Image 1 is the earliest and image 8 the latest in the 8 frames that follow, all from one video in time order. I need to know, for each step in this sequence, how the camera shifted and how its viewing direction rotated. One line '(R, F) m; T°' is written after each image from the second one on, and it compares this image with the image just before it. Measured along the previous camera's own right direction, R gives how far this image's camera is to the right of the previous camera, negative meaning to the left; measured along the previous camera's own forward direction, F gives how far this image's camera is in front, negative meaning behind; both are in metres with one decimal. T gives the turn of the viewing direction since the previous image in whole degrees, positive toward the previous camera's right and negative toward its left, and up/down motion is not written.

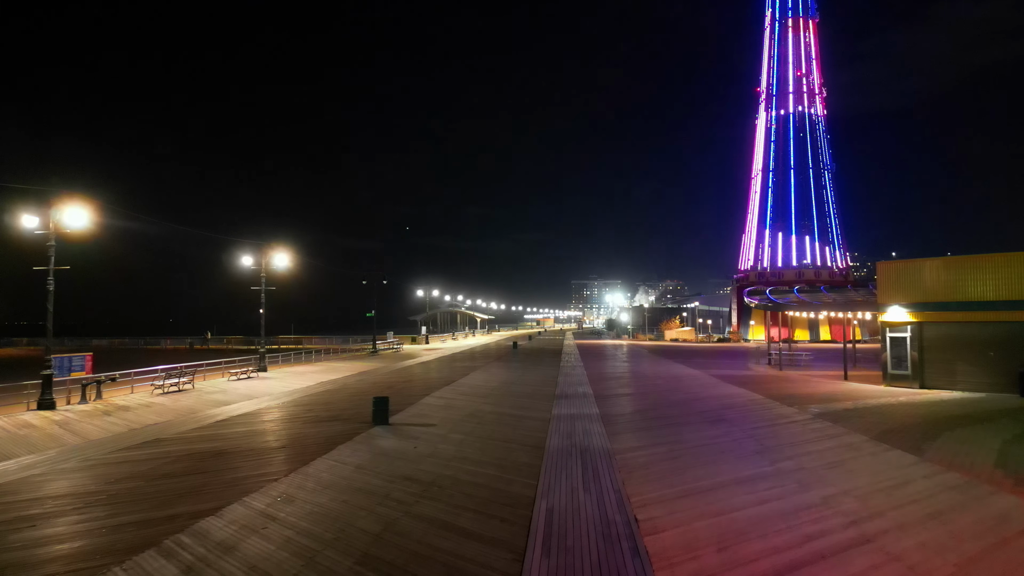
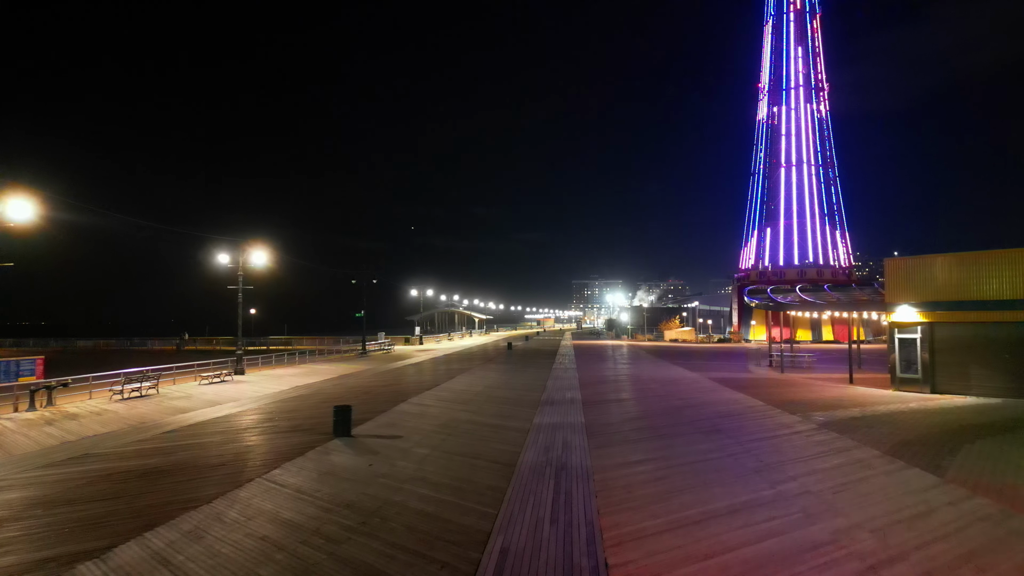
(+0.6, +1.0) m; 0°
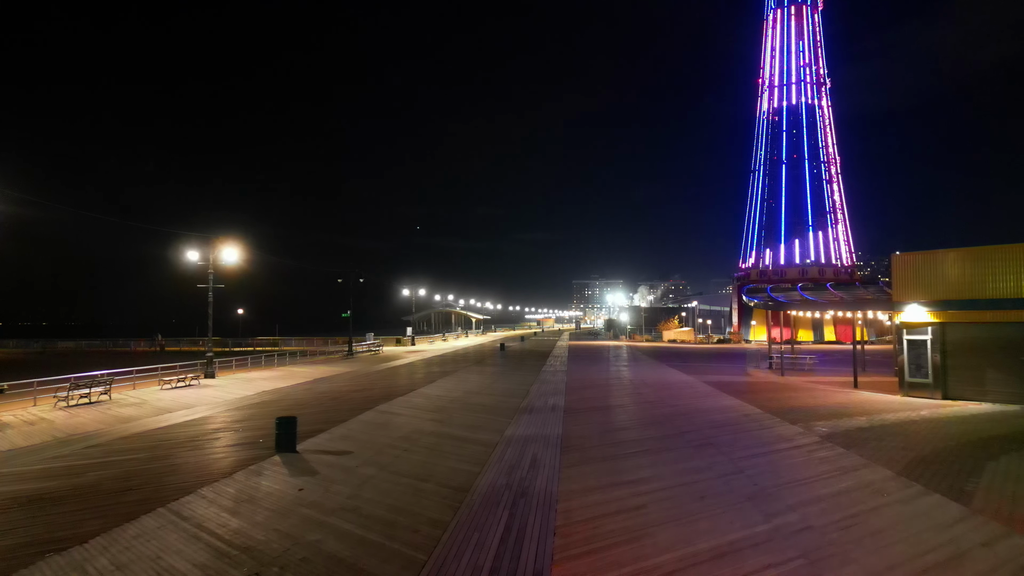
(+0.7, +1.1) m; 0°
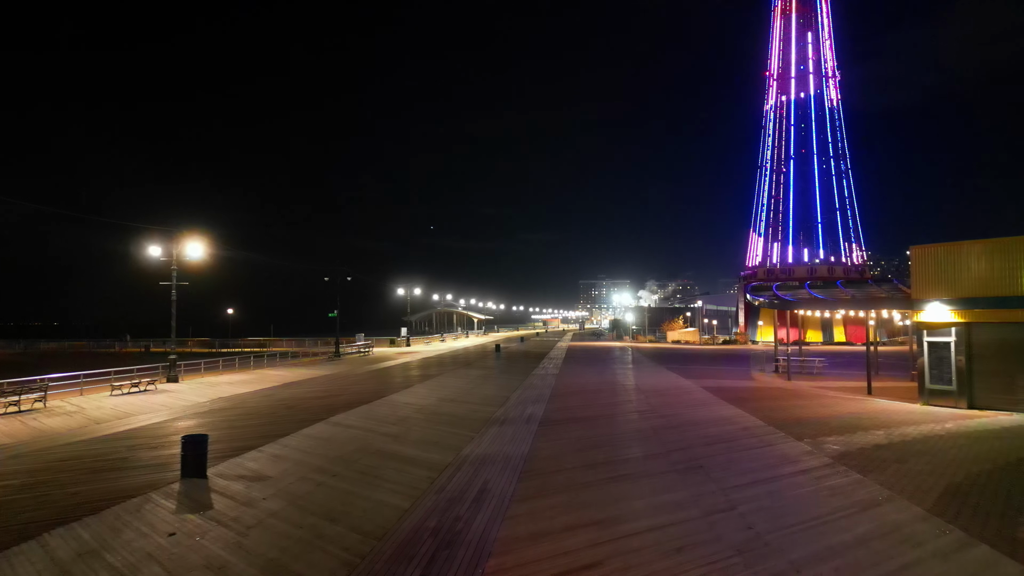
(+0.9, +1.4) m; -1°
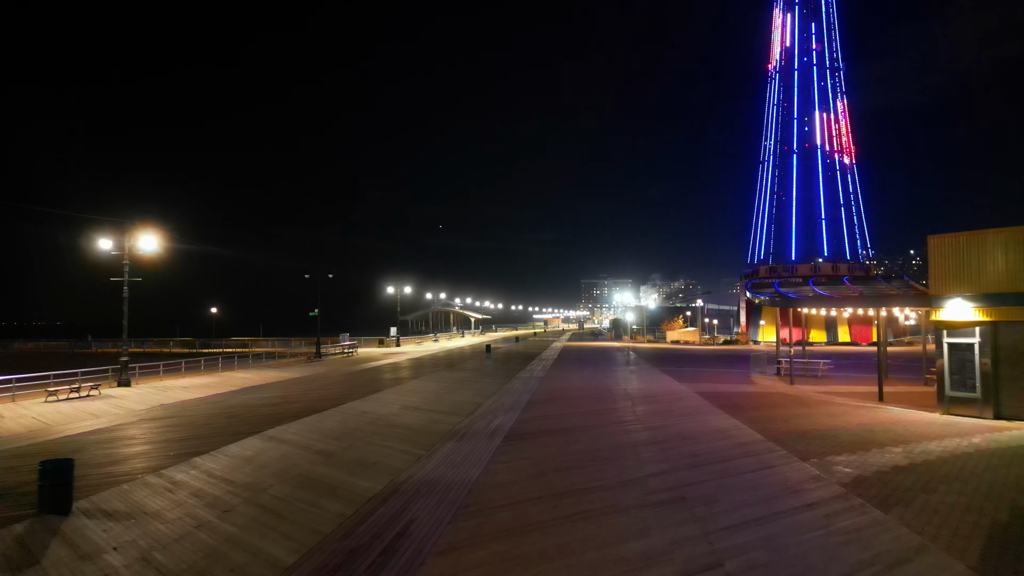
(+0.8, +1.4) m; 0°
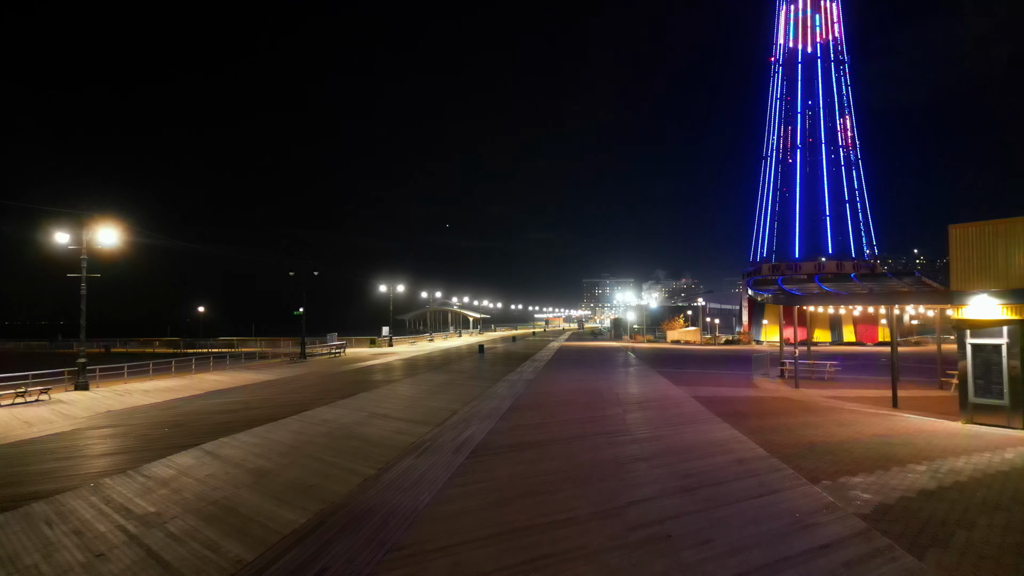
(+0.6, +1.2) m; 0°
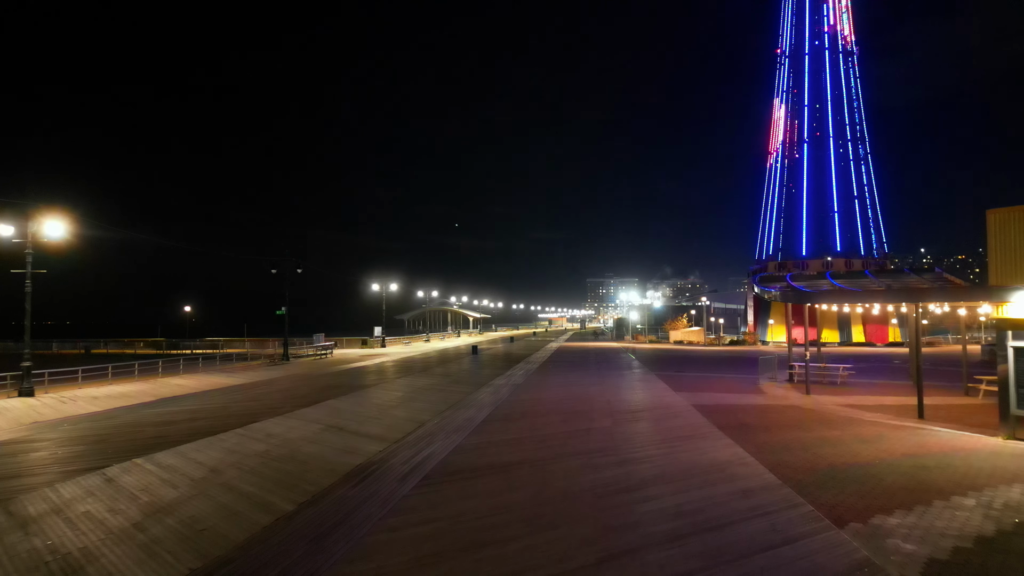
(+0.7, +1.4) m; 0°
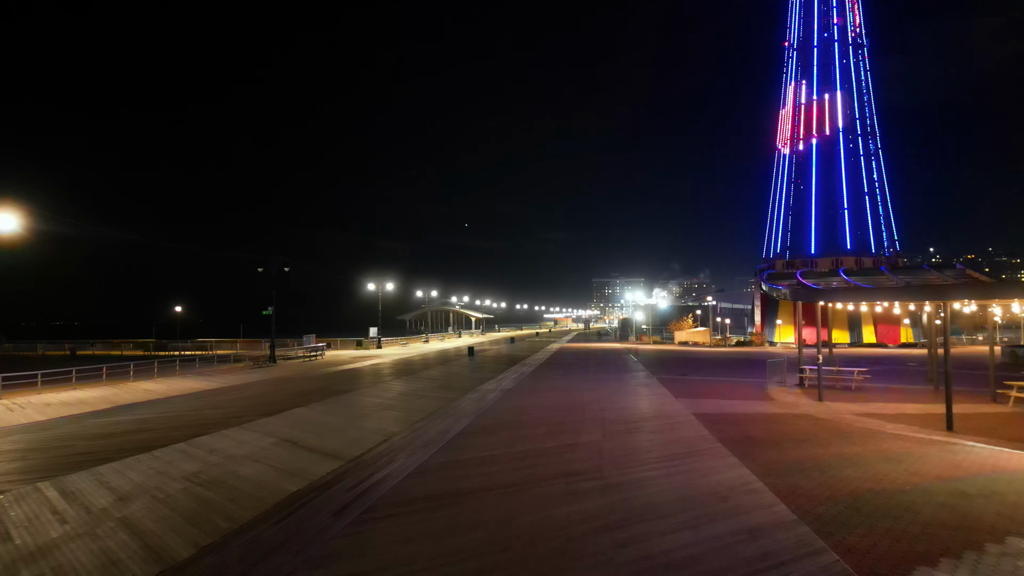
(+0.6, +1.2) m; -1°
